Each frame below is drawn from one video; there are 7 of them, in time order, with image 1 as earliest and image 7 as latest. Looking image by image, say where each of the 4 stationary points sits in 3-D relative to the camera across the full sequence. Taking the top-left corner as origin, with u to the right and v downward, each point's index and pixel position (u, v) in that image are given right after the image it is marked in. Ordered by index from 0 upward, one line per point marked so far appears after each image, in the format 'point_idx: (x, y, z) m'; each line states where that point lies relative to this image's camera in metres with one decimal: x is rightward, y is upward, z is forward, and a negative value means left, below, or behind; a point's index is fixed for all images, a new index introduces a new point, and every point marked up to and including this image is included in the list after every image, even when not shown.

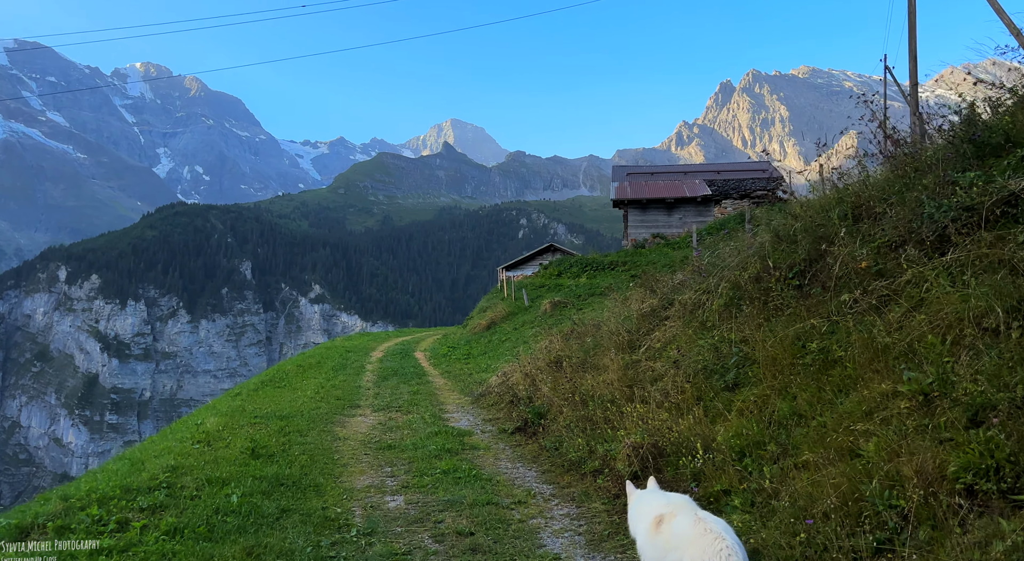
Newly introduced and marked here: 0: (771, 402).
0: (+3.0, -1.4, +8.4) m
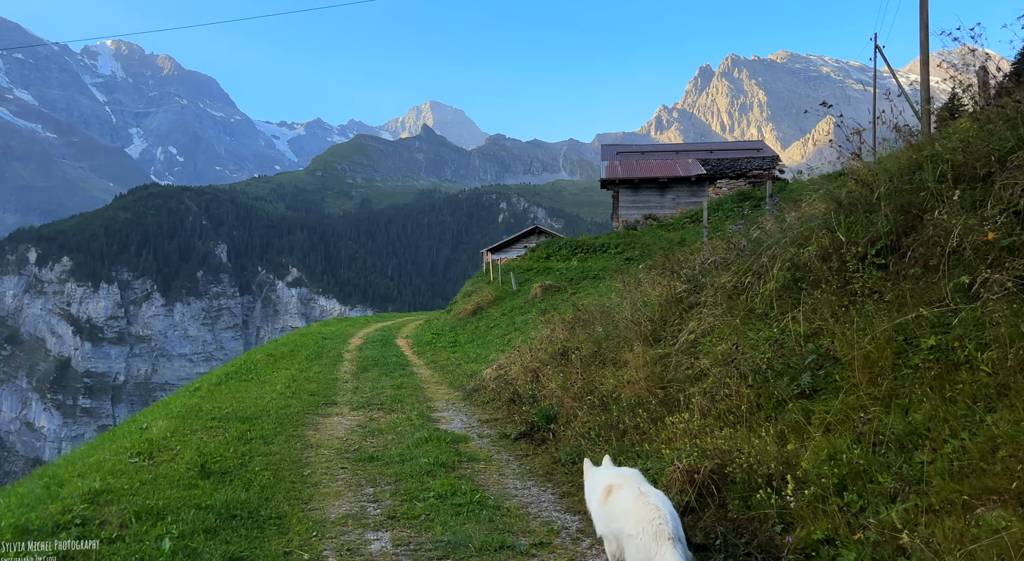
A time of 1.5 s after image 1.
0: (+3.2, -1.2, +6.4) m
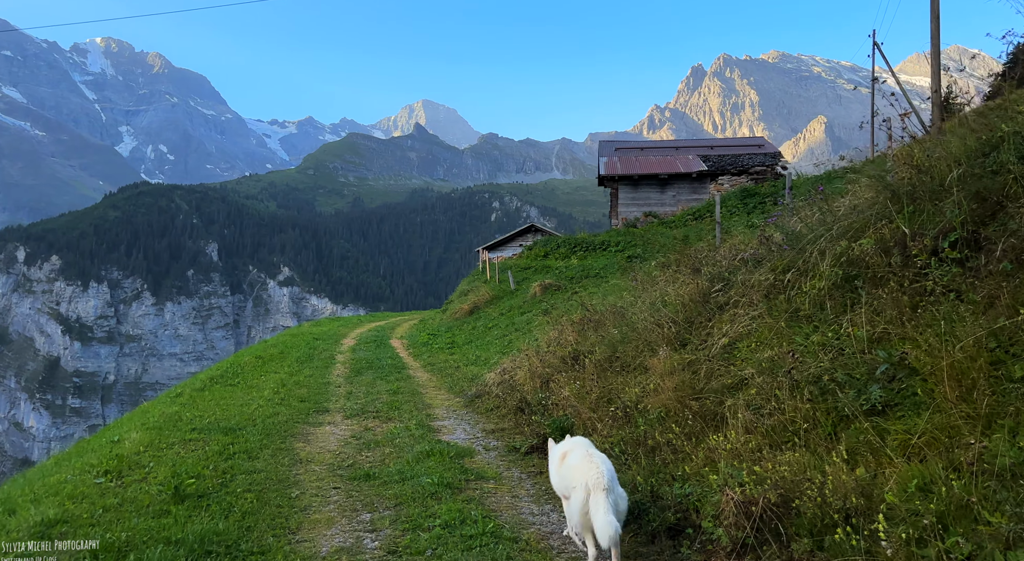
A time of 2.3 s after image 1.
0: (+3.5, -1.2, +5.4) m
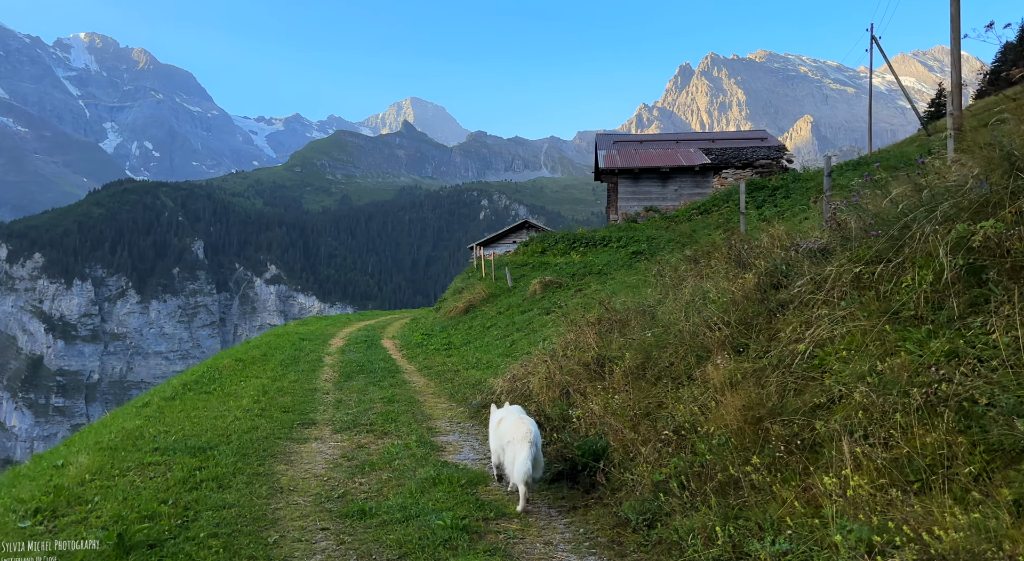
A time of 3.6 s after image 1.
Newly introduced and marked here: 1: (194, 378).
0: (+3.8, -1.1, +3.7) m
1: (-8.0, -2.4, +18.2) m
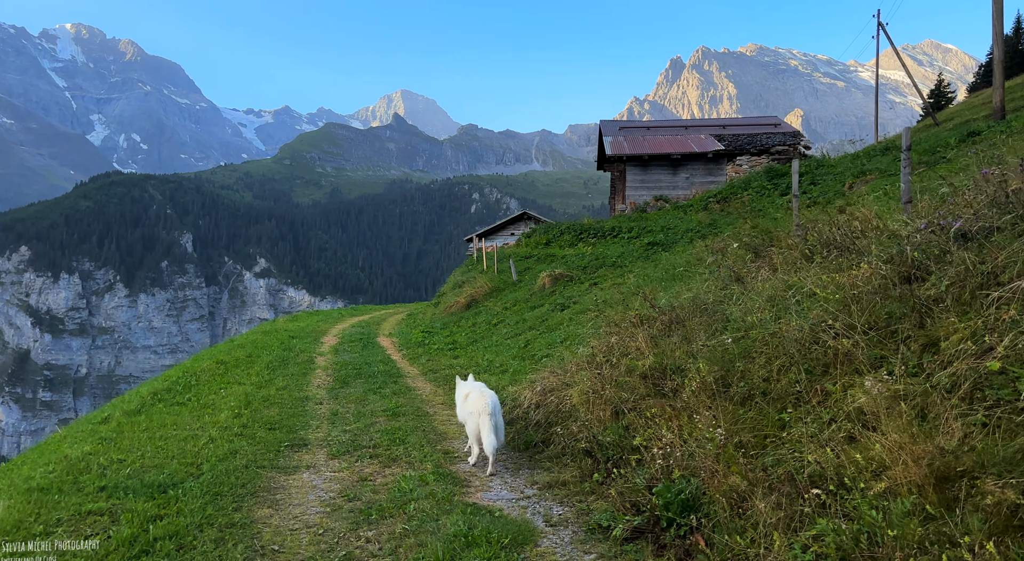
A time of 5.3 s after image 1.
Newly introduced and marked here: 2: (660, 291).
0: (+4.4, -1.1, +1.5) m
1: (-7.5, -2.3, +15.9) m
2: (+3.0, -0.2, +15.1) m
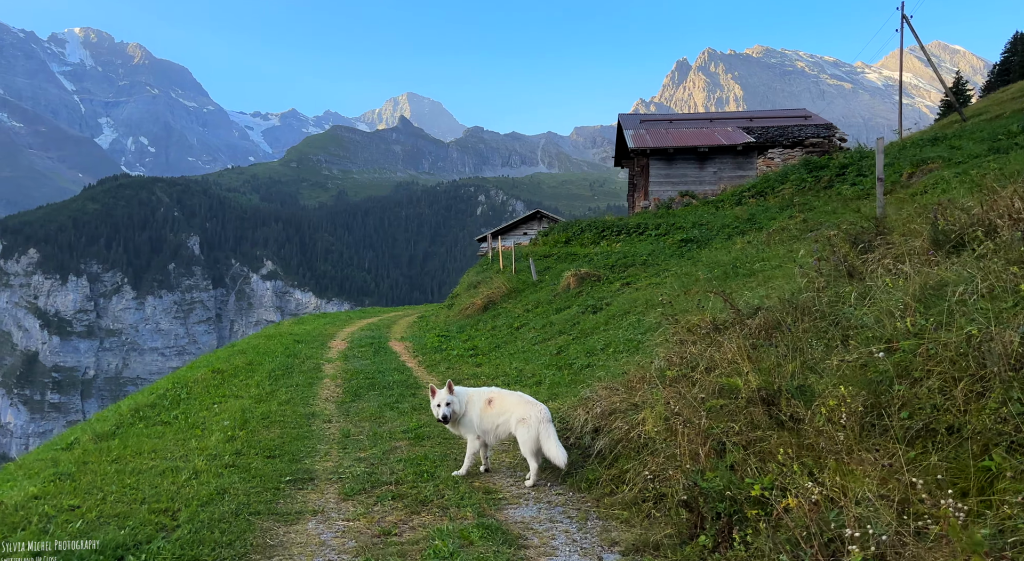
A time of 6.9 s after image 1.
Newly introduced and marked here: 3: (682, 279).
0: (+5.0, -1.0, -0.6) m
1: (-6.8, -2.2, +13.8) m
2: (+3.7, -0.2, +13.0) m
3: (+4.3, +0.1, +18.8) m
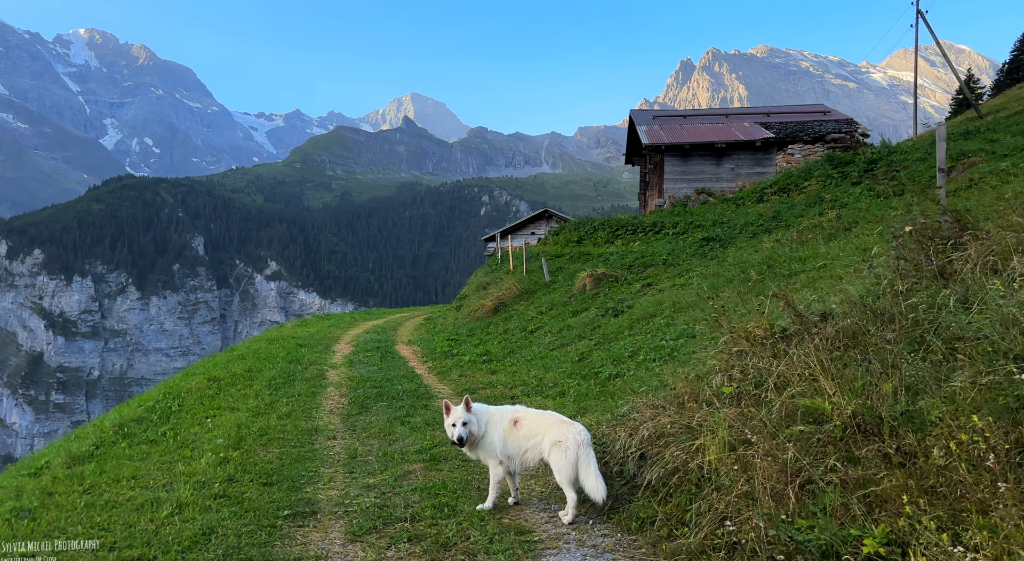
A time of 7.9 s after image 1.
0: (+5.3, -1.0, -1.9) m
1: (-6.4, -2.3, +12.6) m
2: (+4.1, -0.2, +11.7) m
3: (+4.7, 0.0, +17.5) m
